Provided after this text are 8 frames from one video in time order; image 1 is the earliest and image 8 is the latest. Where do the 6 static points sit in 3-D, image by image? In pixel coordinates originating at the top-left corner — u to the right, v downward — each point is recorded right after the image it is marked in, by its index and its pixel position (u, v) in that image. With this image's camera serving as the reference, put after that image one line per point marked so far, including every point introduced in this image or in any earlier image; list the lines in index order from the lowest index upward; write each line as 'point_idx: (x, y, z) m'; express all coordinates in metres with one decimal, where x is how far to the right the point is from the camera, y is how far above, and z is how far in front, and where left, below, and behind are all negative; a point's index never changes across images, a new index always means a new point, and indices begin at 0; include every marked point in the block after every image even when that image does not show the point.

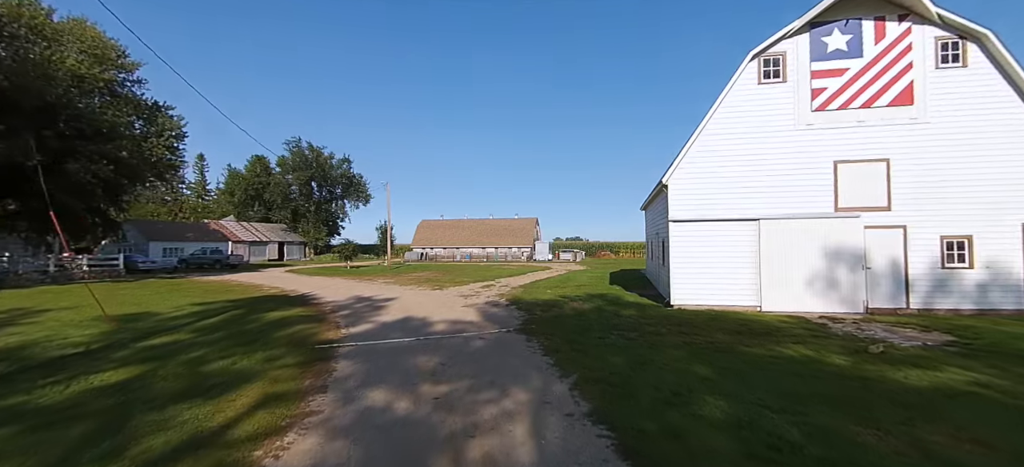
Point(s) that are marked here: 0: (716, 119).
0: (+6.7, +3.5, +12.8) m
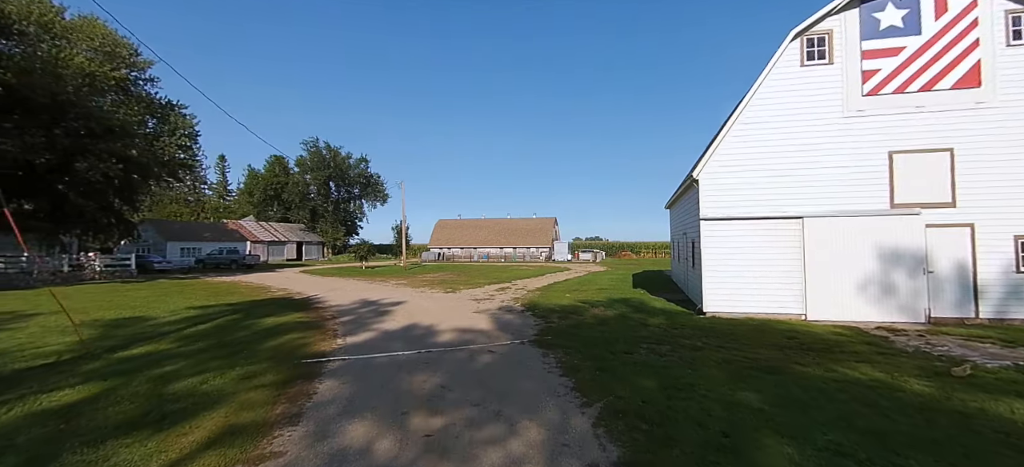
0: (+7.1, +3.6, +11.4) m
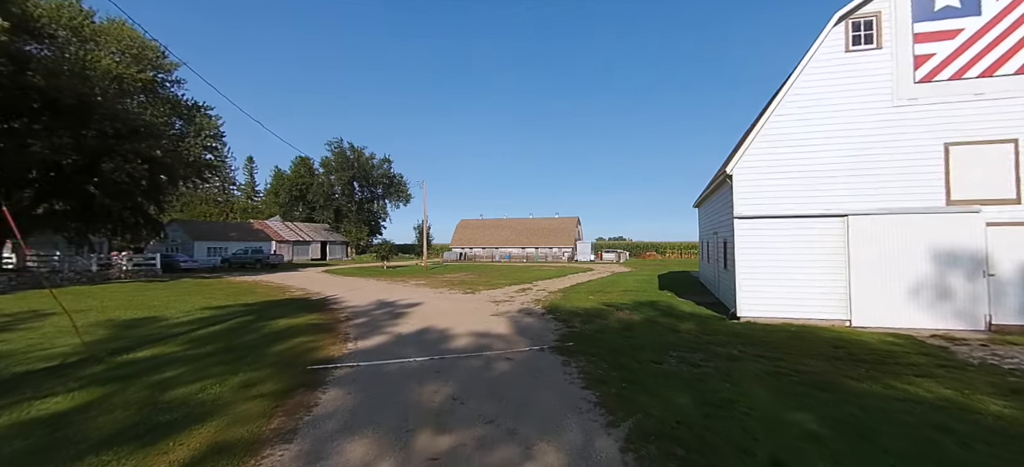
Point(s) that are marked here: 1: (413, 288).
0: (+7.7, +3.6, +10.5) m
1: (-4.8, -2.6, +18.0) m
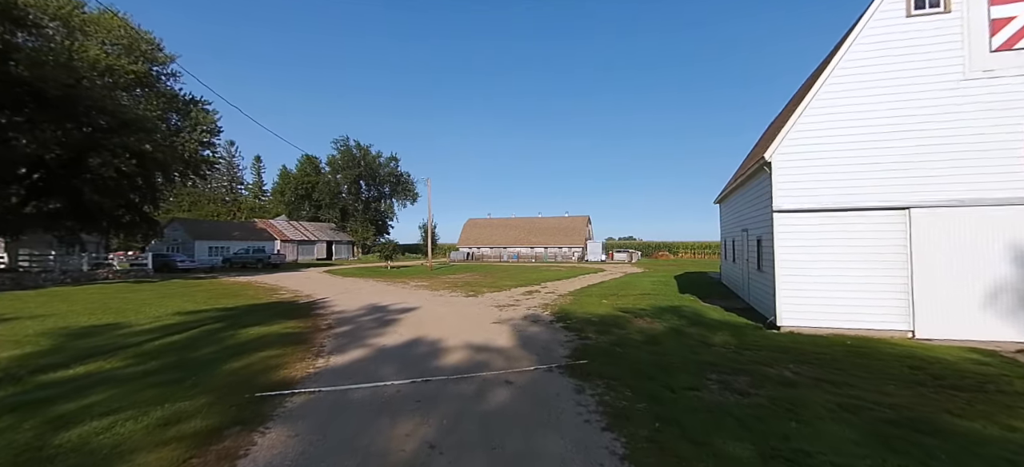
0: (+7.7, +3.7, +9.0) m
1: (-4.5, -2.5, +16.8) m
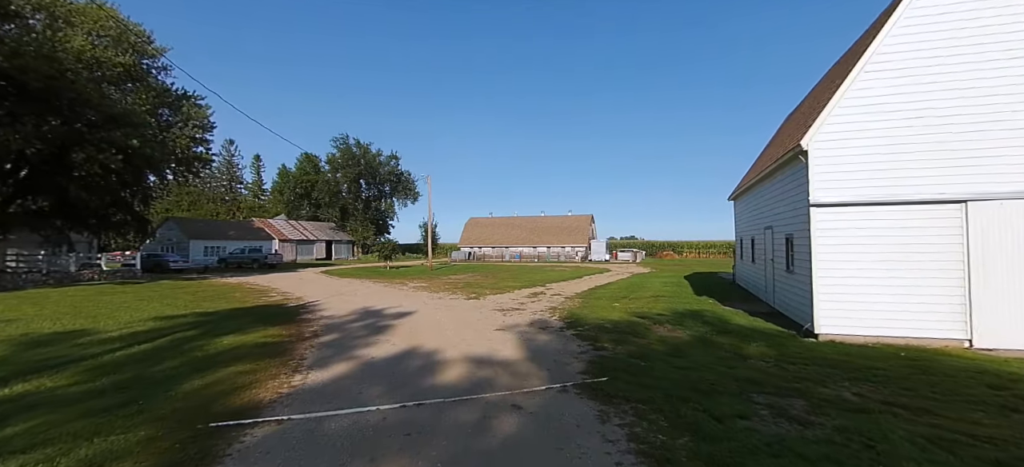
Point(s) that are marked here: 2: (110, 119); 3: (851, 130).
0: (+7.8, +3.7, +8.1) m
1: (-4.3, -2.4, +16.0) m
2: (-20.9, +6.0, +19.7) m
3: (+7.3, +2.2, +8.2) m
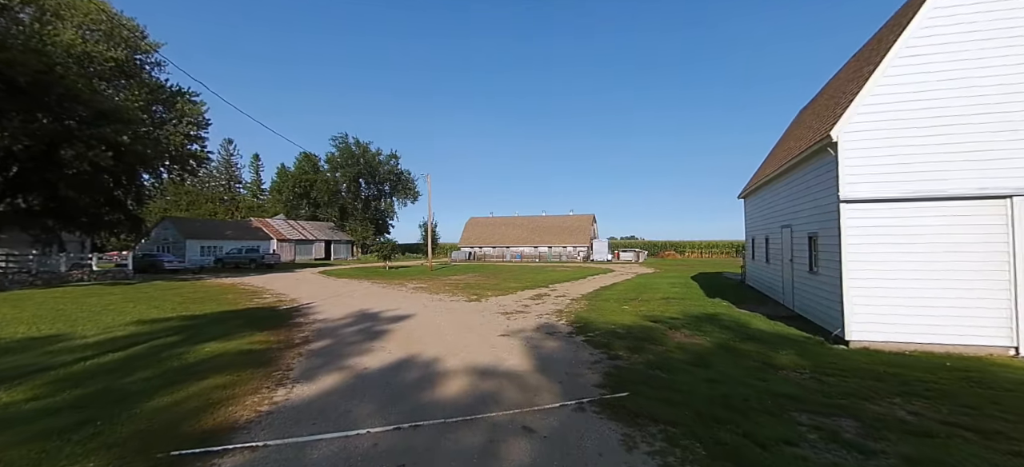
0: (+8.0, +3.8, +7.5) m
1: (-4.2, -2.4, +15.4) m
2: (-20.8, +6.0, +19.2) m
3: (+7.4, +2.2, +7.6) m
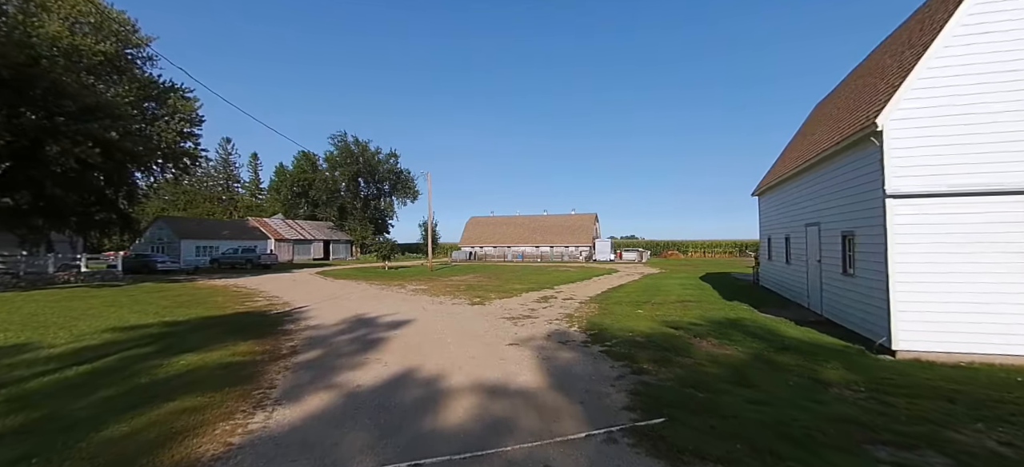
0: (+8.1, +3.8, +6.8) m
1: (-4.1, -2.4, +14.7) m
2: (-20.6, +6.0, +18.4) m
3: (+7.6, +2.3, +6.9) m
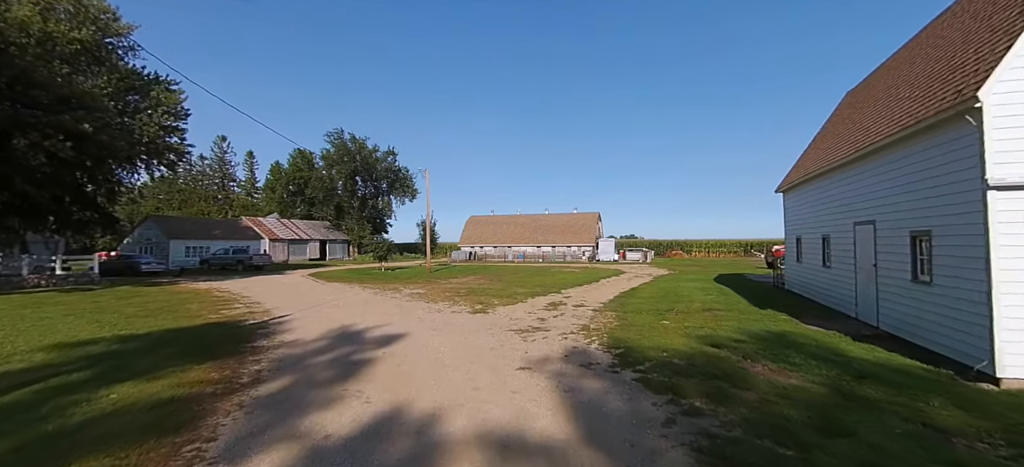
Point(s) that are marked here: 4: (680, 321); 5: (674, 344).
0: (+8.3, +3.8, +5.5) m
1: (-3.9, -2.4, +13.4) m
2: (-20.5, +6.0, +17.2) m
3: (+7.7, +2.3, +5.6) m
4: (+4.0, -2.1, +9.1) m
5: (+3.0, -2.0, +6.9) m
